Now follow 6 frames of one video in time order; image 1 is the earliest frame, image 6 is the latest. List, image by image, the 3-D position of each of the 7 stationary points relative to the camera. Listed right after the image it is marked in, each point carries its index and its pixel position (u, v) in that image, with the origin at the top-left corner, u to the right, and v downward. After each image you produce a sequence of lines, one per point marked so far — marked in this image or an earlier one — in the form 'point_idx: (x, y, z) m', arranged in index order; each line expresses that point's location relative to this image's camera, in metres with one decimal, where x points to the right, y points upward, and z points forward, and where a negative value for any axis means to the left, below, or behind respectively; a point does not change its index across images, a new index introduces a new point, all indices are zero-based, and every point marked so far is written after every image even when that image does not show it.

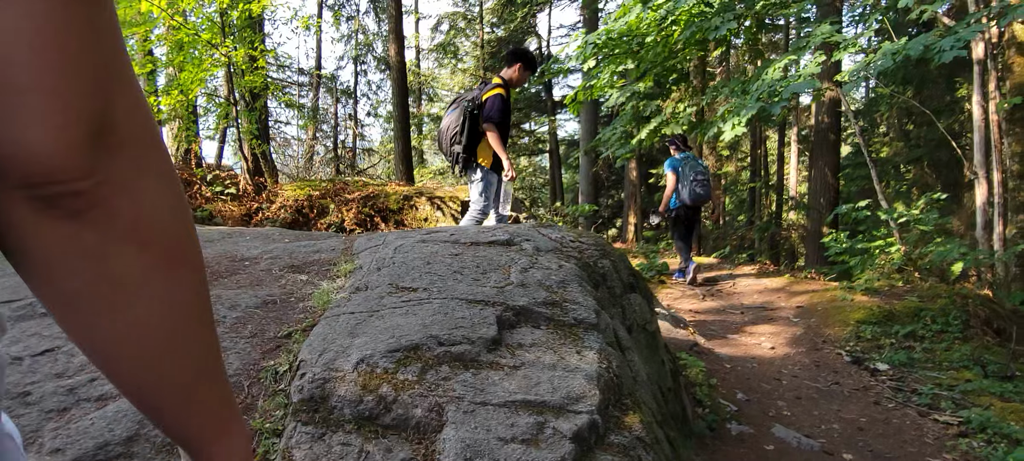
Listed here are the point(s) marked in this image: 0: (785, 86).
0: (+2.2, +1.1, +5.3) m
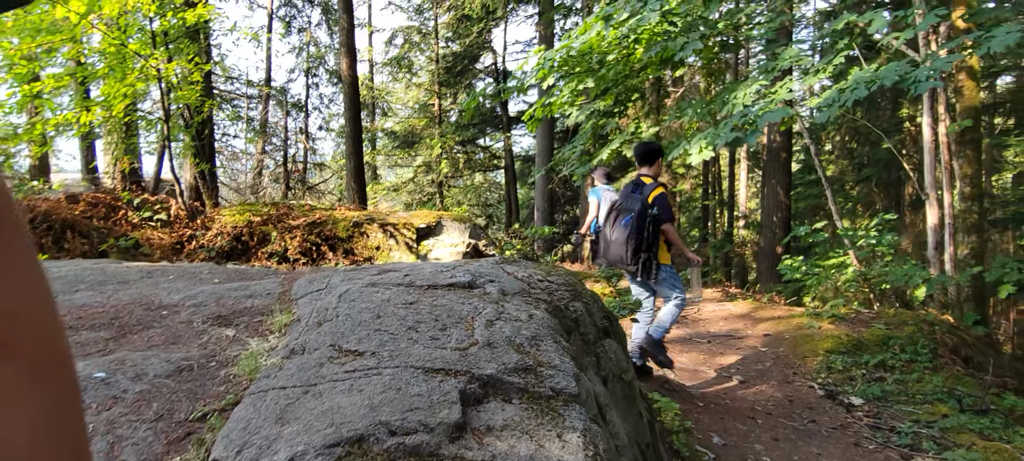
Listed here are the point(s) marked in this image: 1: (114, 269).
0: (+1.9, +0.9, +5.1) m
1: (-1.9, -0.2, +3.2) m
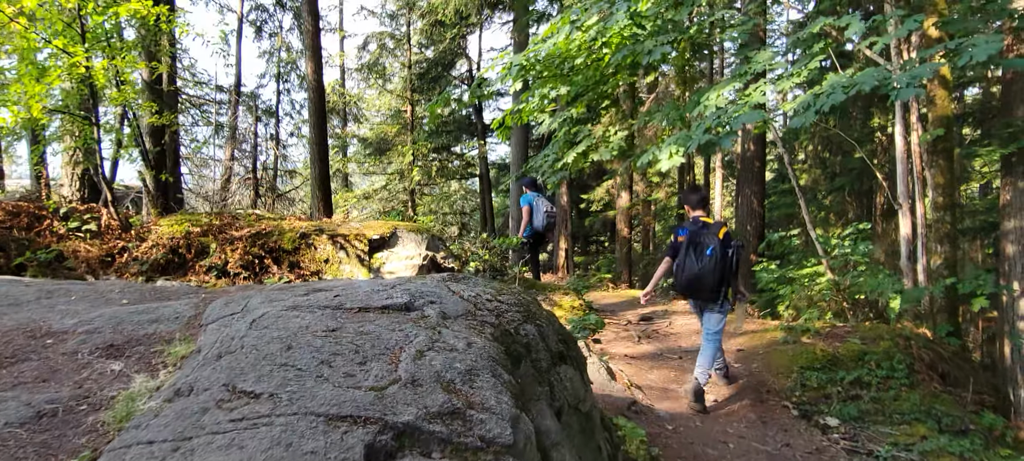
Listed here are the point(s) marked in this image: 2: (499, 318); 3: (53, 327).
0: (+1.6, +0.8, +4.9) m
1: (-2.1, -0.2, +2.9) m
2: (-0.1, -0.3, +2.6) m
3: (-1.6, -0.3, +2.4) m
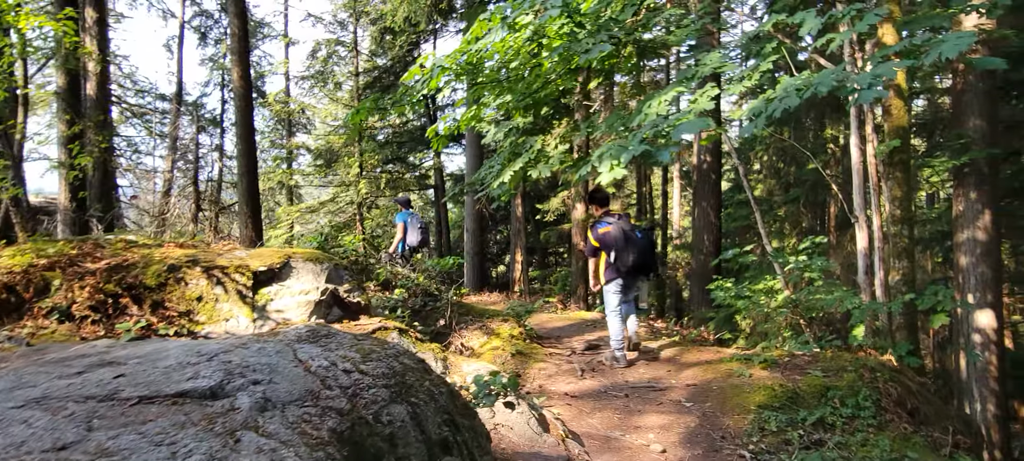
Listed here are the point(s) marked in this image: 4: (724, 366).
0: (+1.1, +0.7, +4.3) m
1: (-2.6, -0.4, +2.1) m
2: (-0.4, -0.5, +1.9) m
3: (-2.0, -0.5, +1.6) m
4: (+1.8, -1.2, +5.8) m
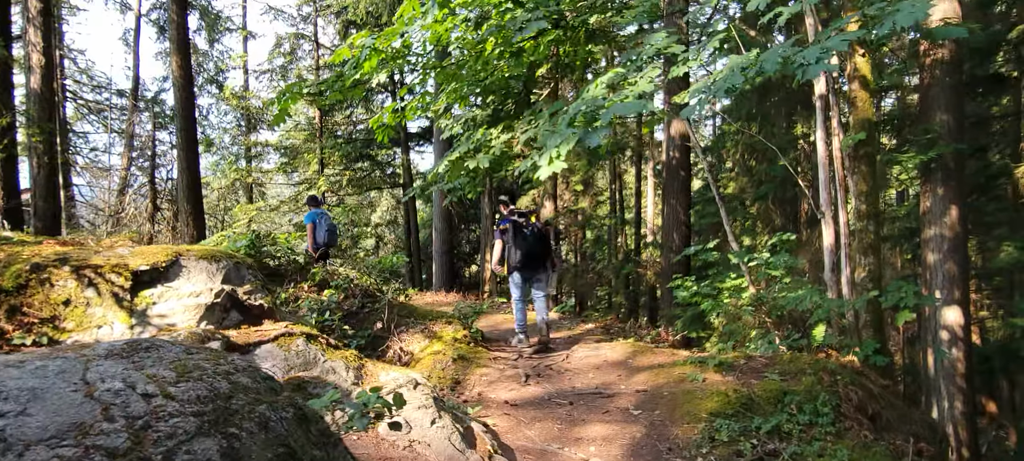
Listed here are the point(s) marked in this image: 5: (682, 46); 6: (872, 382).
0: (+0.6, +0.7, +3.9) m
1: (-2.9, -0.4, +1.6) m
2: (-0.8, -0.4, +1.5) m
3: (-2.3, -0.5, +1.1) m
4: (+1.4, -1.1, +5.5) m
5: (+1.2, +1.2, +4.5) m
6: (+2.7, -1.1, +5.1) m
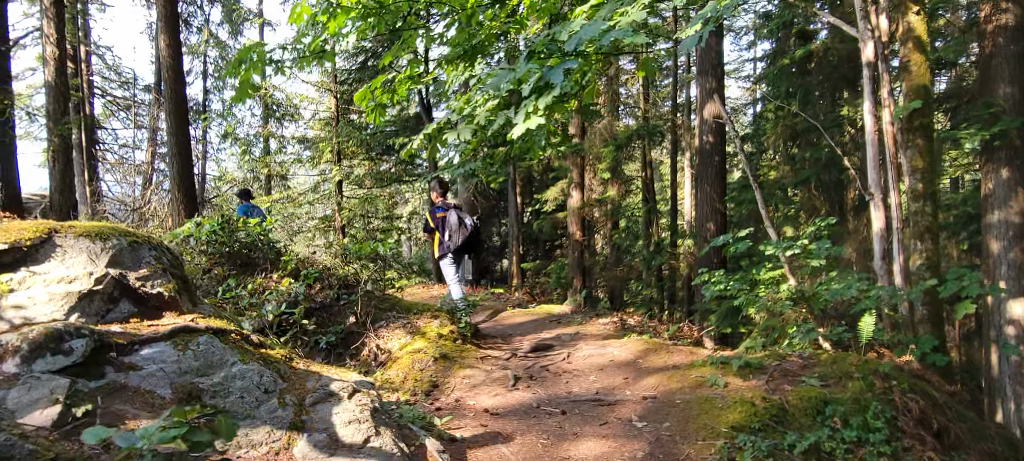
0: (+0.4, +0.9, +3.1) m
1: (-3.2, -0.3, +0.9) m
2: (-1.1, -0.3, +0.7) m
3: (-2.7, -0.4, +0.4) m
4: (+1.3, -1.0, +4.6) m
5: (+1.0, +1.4, +3.7) m
6: (+2.6, -1.0, +4.1) m
